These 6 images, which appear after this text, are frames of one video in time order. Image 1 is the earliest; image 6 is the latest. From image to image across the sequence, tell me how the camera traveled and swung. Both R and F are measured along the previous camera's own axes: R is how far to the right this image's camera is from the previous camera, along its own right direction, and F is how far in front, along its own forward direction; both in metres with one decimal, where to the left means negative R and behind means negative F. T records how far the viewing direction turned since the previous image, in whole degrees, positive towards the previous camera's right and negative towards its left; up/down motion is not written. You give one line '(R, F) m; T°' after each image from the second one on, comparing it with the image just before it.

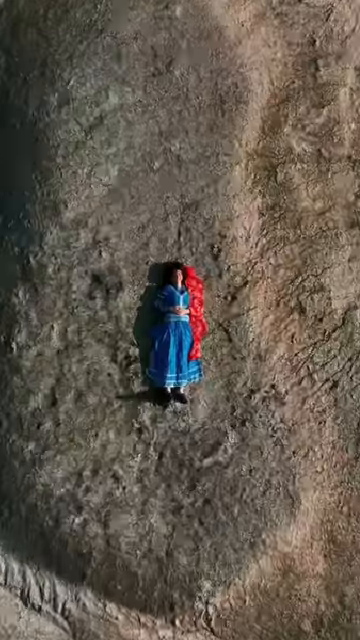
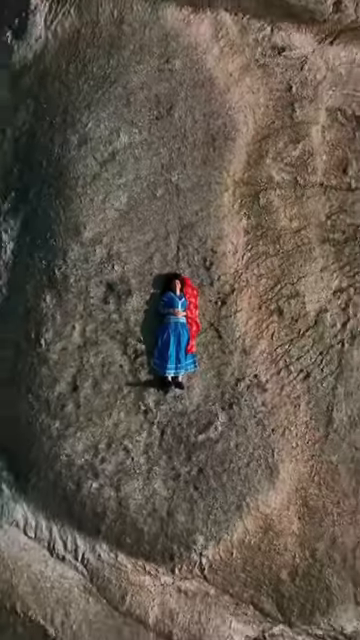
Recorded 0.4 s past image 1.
(0.0, -0.3) m; 0°
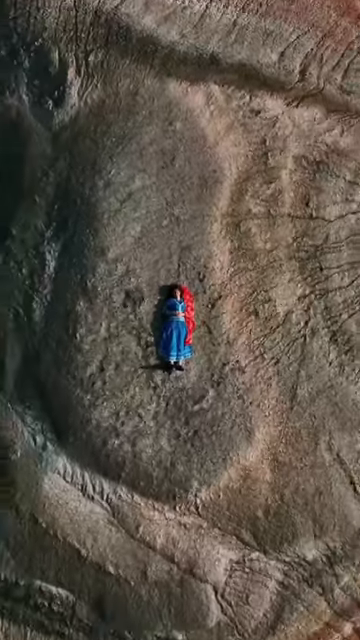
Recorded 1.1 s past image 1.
(0.0, -0.5) m; 0°
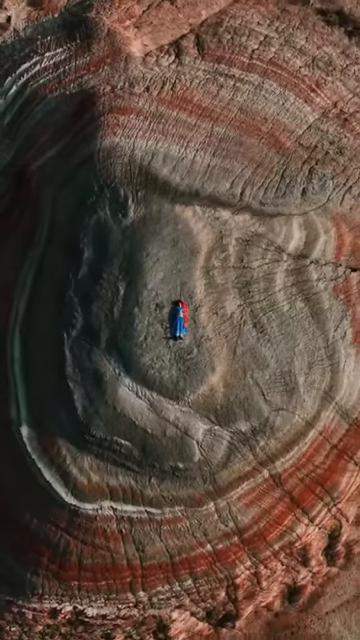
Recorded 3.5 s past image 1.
(0.0, -2.6) m; 0°
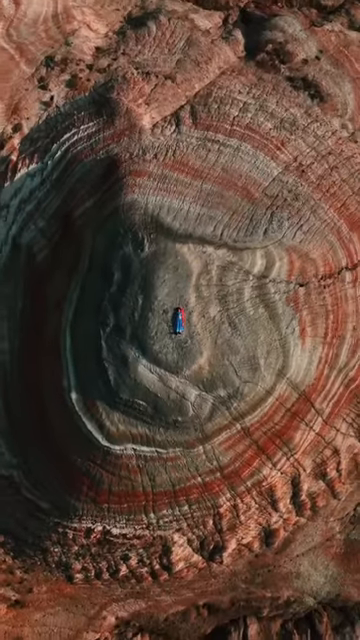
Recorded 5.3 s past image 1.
(0.0, -2.3) m; 0°
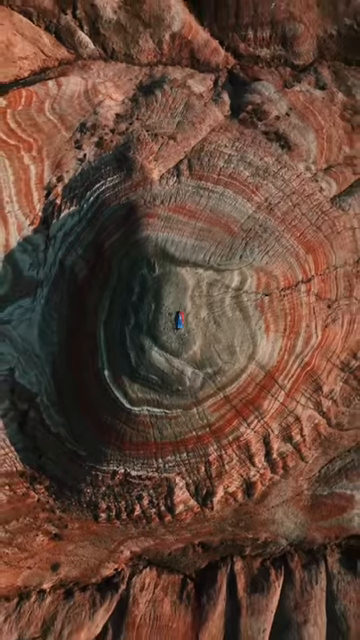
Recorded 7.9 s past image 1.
(0.0, -3.1) m; 0°
